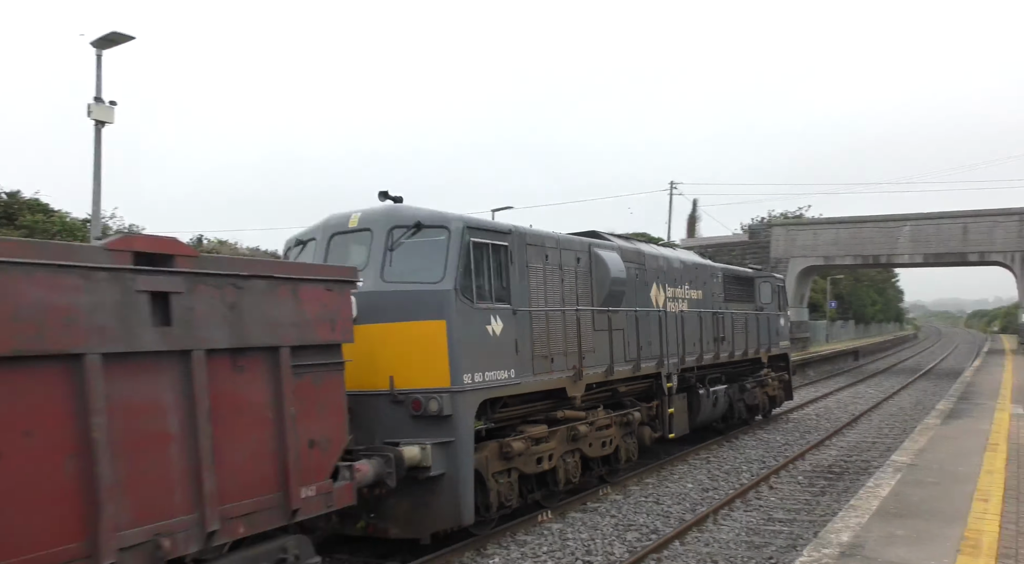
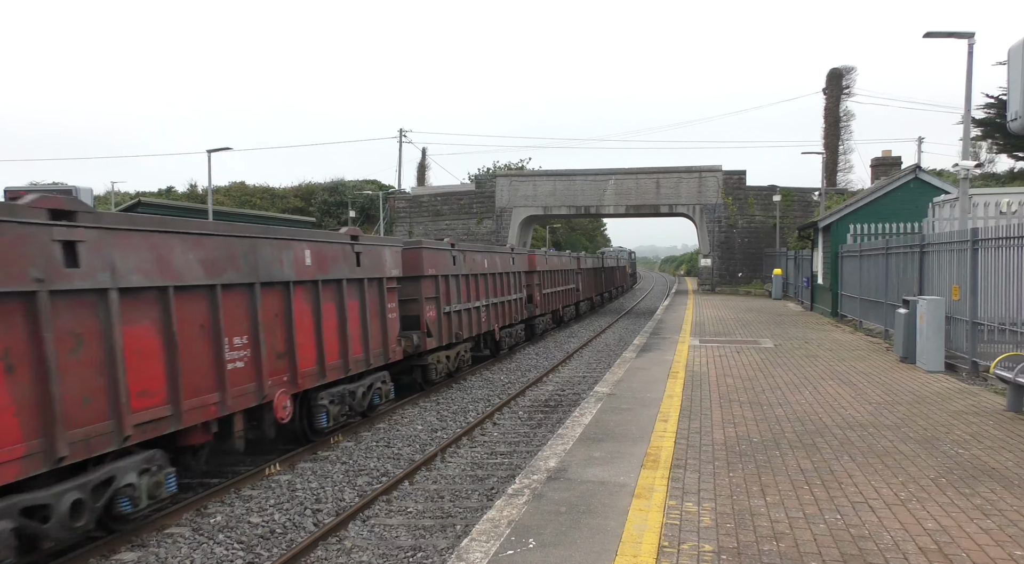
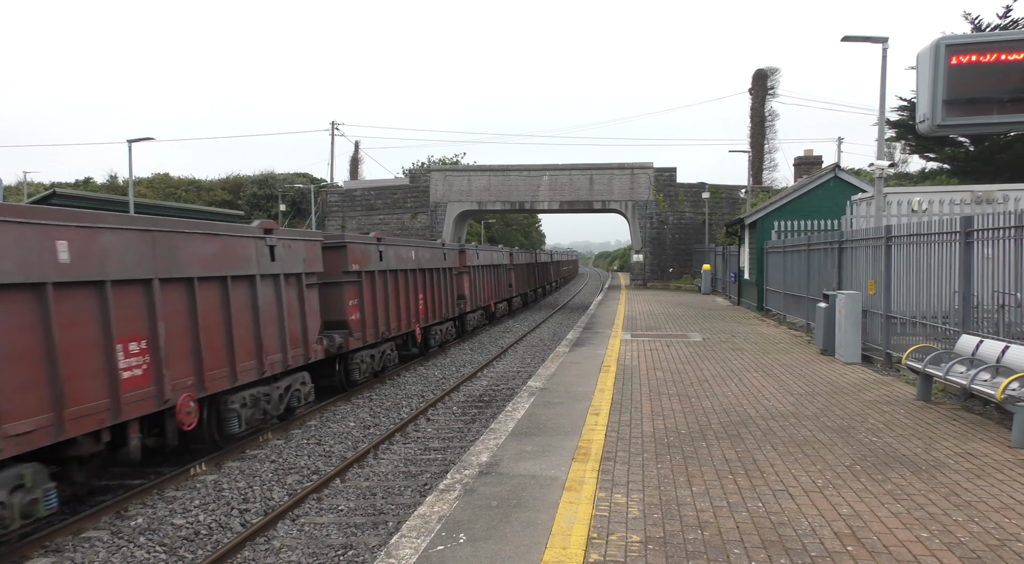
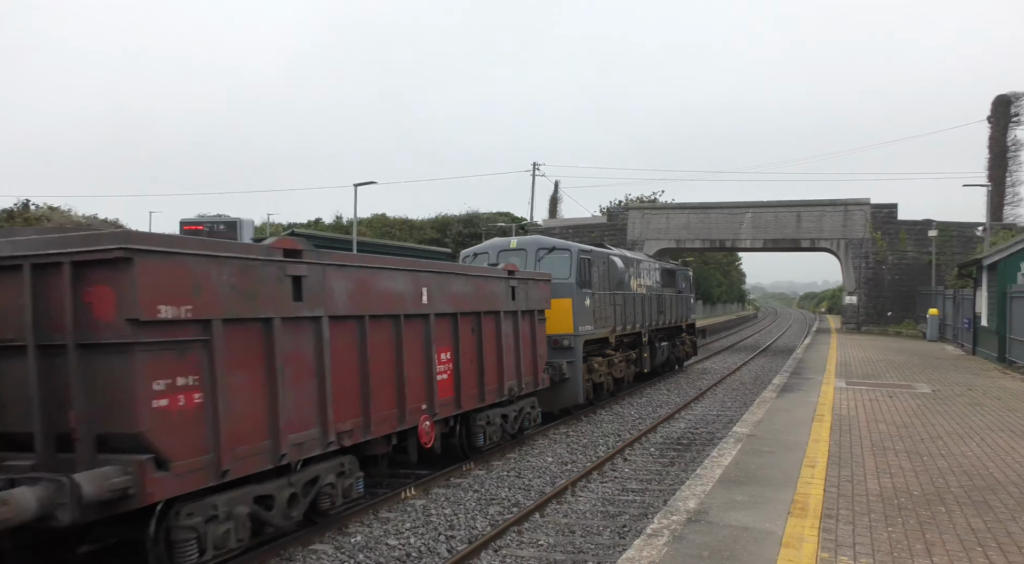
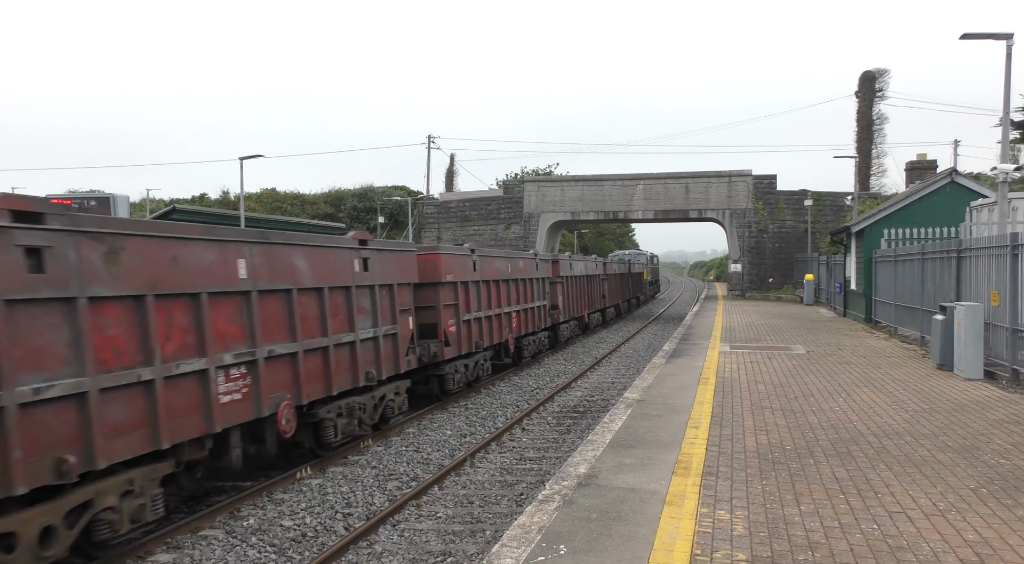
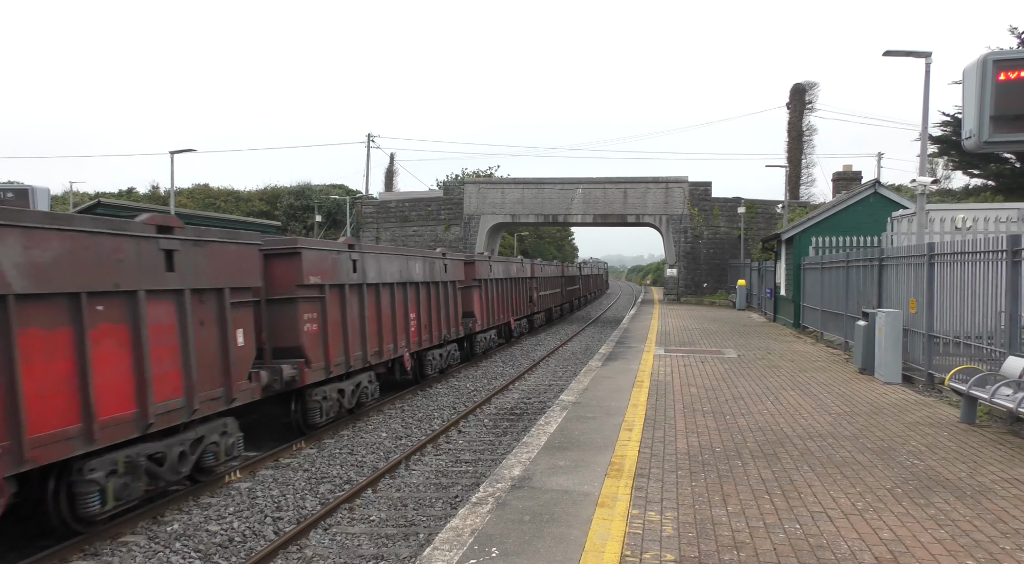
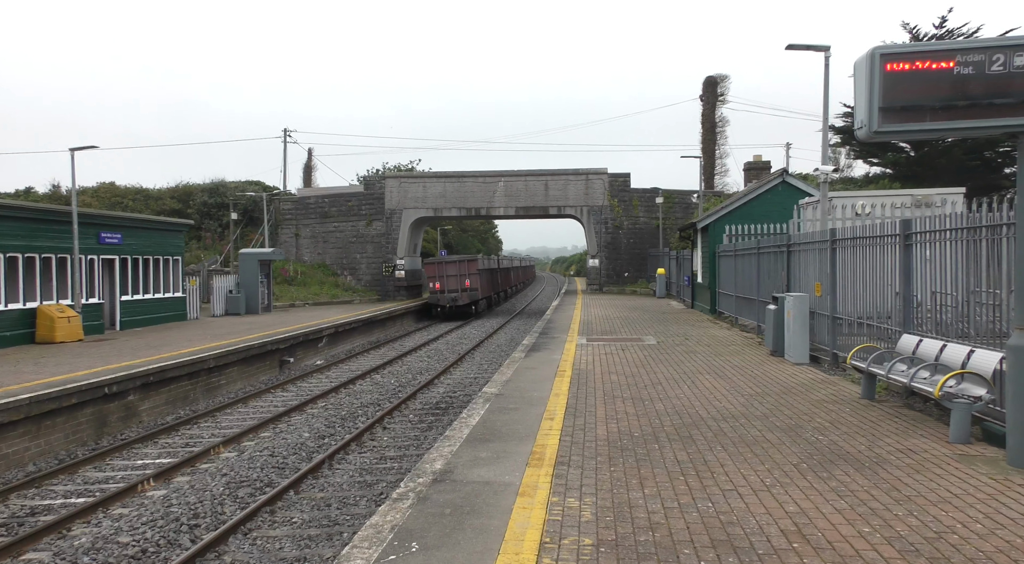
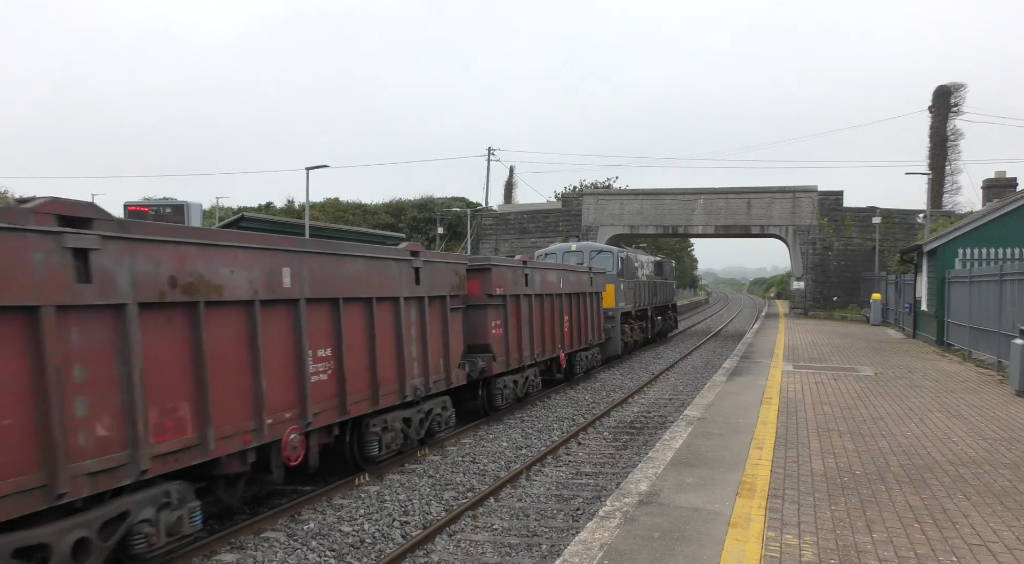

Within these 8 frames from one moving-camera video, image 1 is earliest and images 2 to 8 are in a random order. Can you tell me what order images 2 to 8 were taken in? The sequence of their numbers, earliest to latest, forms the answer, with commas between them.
4, 8, 5, 2, 6, 3, 7
